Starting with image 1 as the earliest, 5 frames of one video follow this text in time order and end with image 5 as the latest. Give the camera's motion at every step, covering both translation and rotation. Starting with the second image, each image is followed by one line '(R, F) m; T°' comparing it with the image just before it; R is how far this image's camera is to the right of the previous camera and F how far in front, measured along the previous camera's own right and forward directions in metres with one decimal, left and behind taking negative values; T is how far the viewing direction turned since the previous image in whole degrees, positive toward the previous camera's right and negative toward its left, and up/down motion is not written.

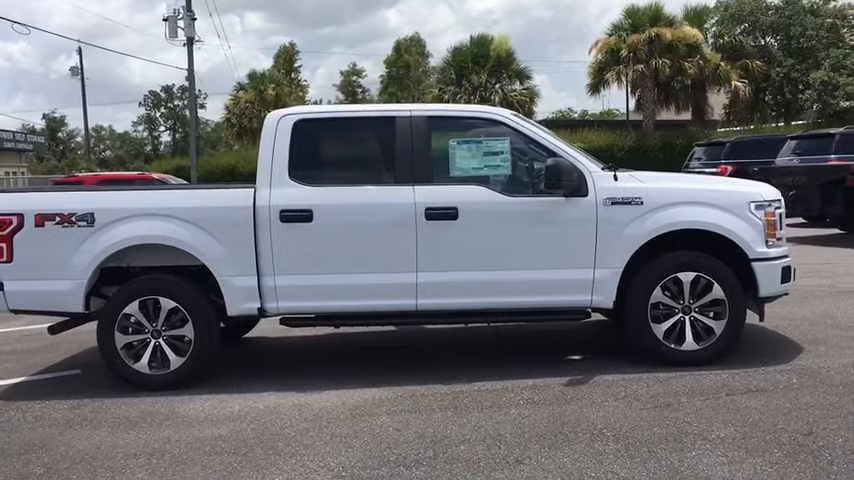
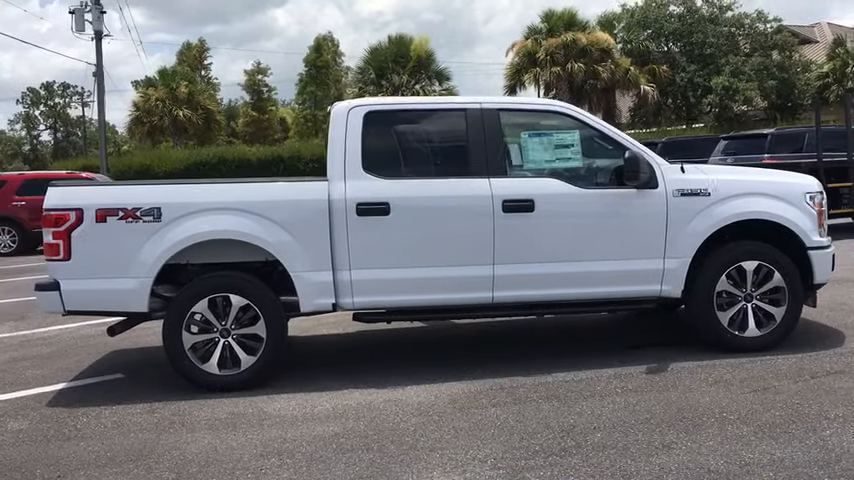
(-1.3, +0.1) m; +7°
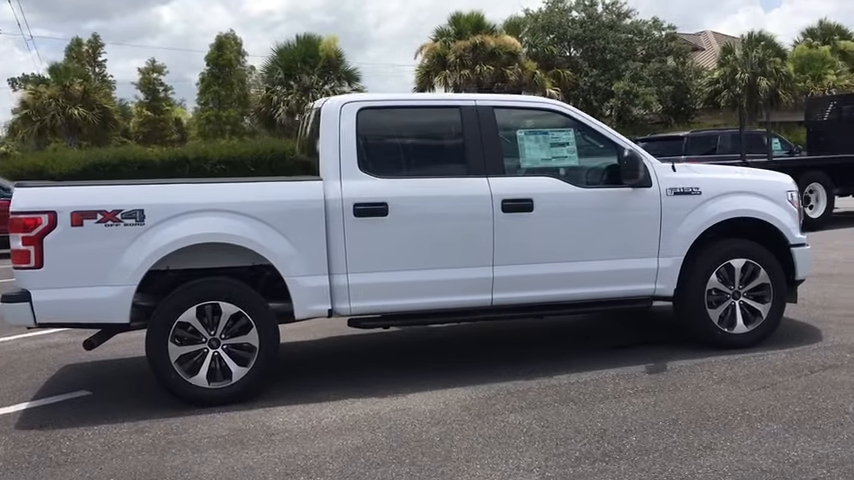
(-0.7, +0.3) m; +7°
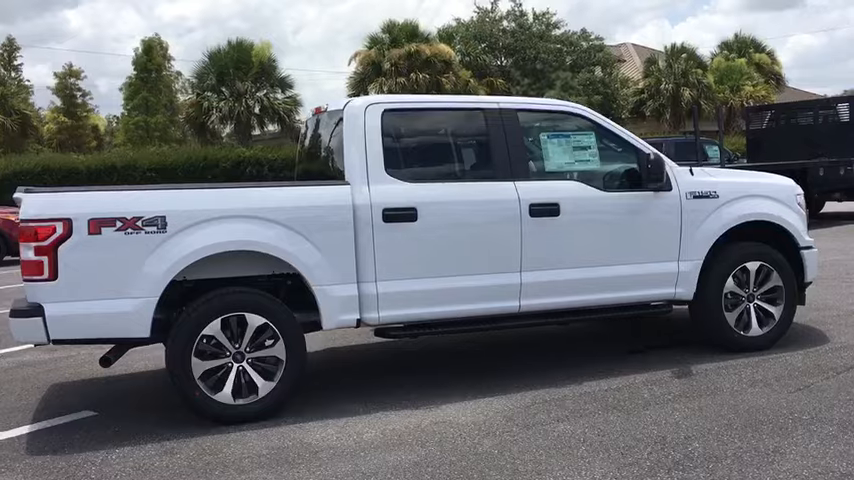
(-0.7, +0.2) m; +5°
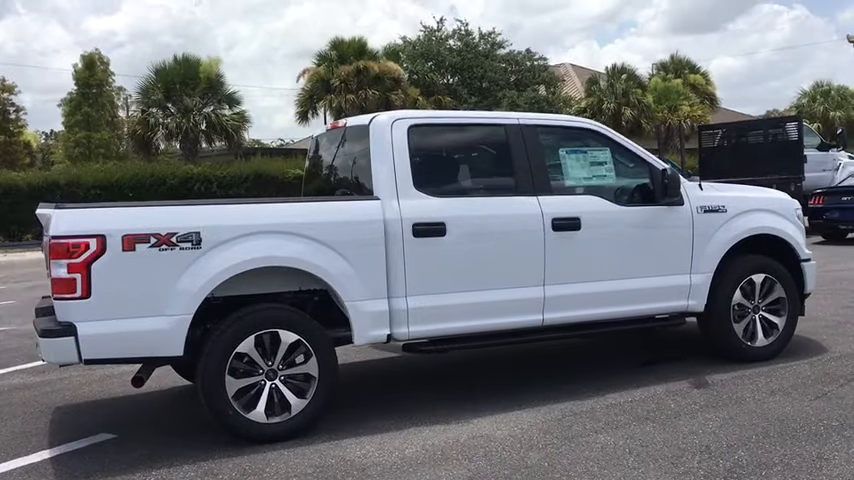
(-0.6, 0.0) m; +4°
